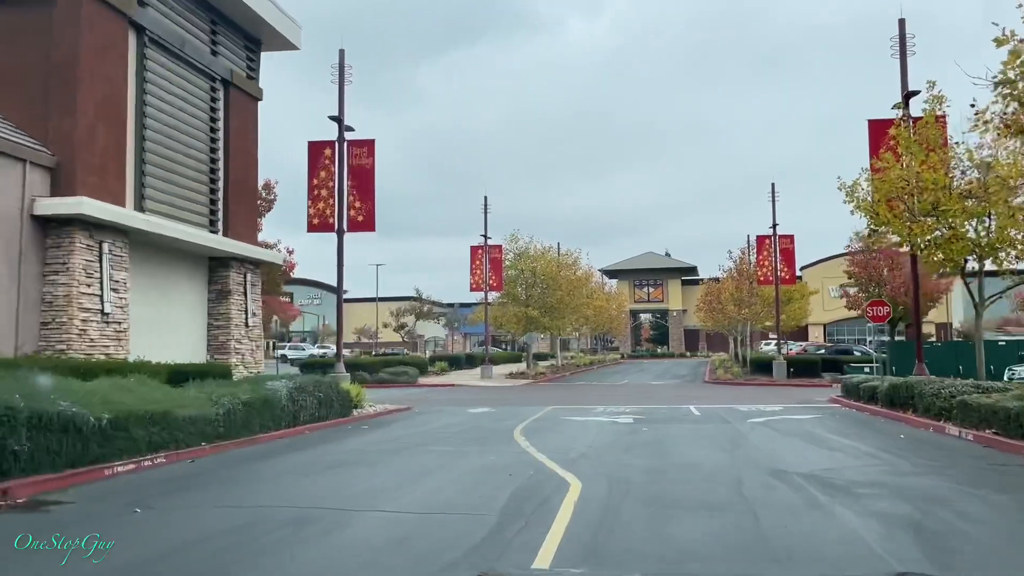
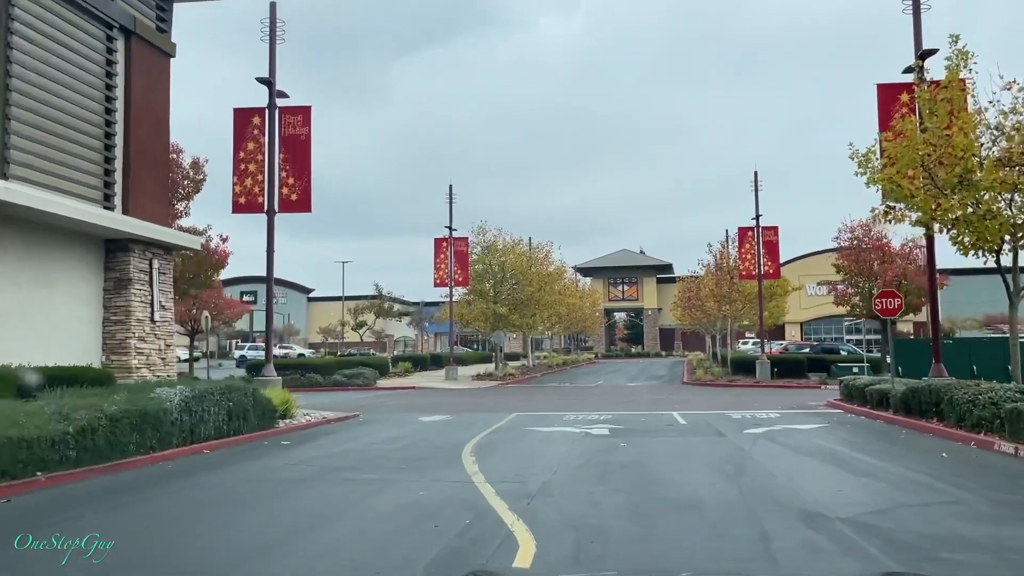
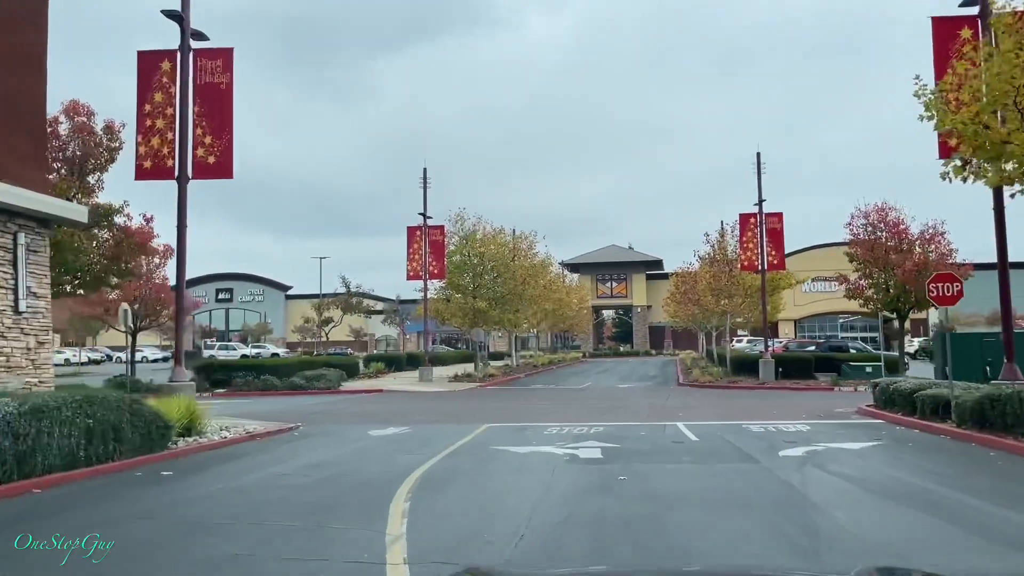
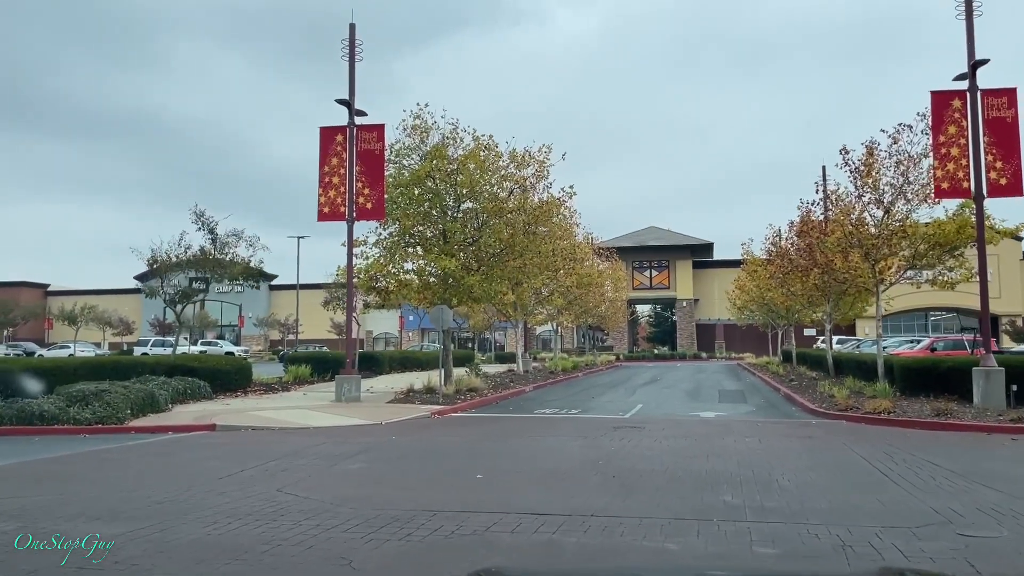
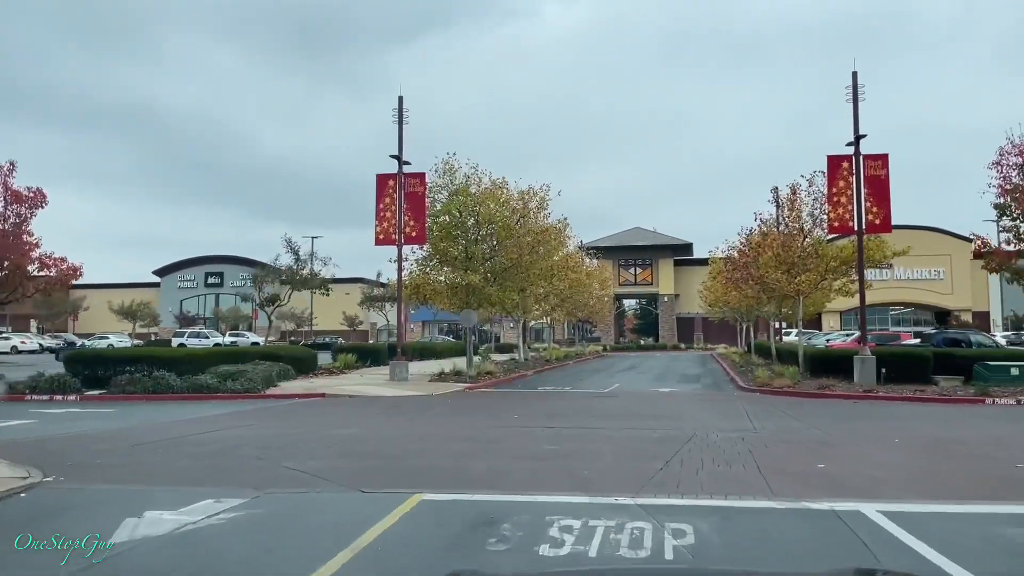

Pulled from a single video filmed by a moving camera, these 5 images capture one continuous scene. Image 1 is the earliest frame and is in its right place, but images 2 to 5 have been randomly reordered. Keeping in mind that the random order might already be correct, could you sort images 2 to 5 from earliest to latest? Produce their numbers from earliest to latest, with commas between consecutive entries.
2, 3, 5, 4
